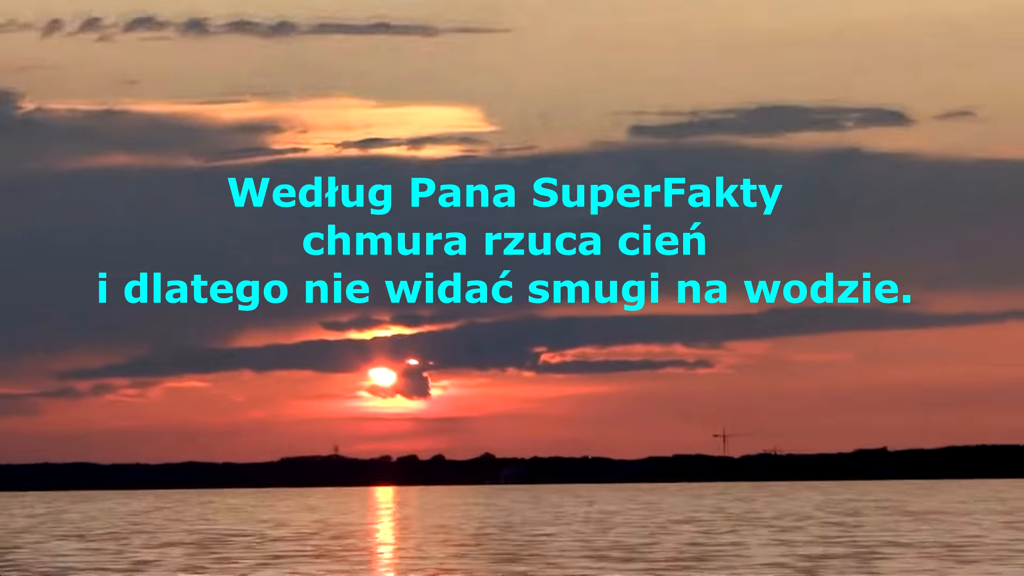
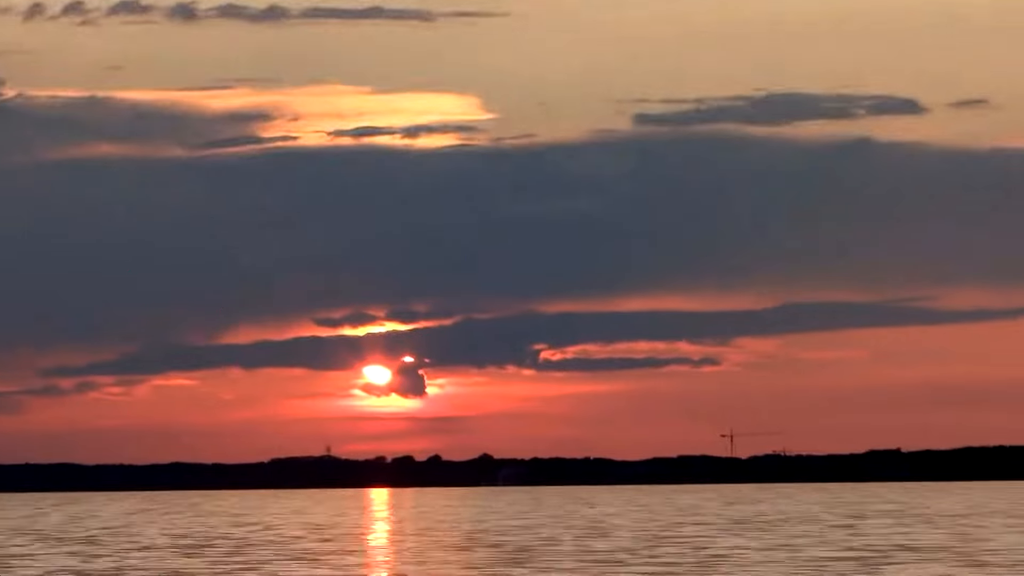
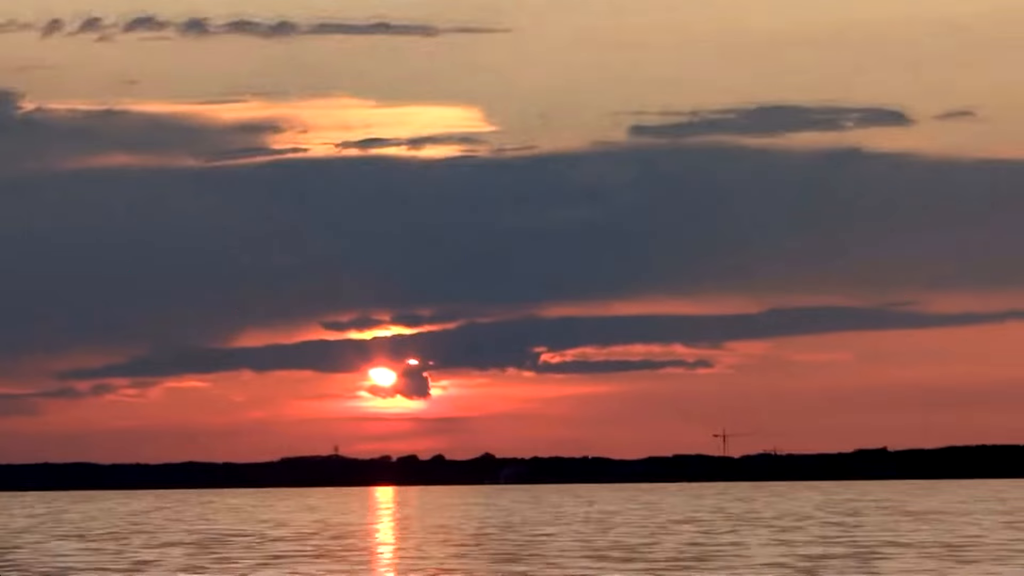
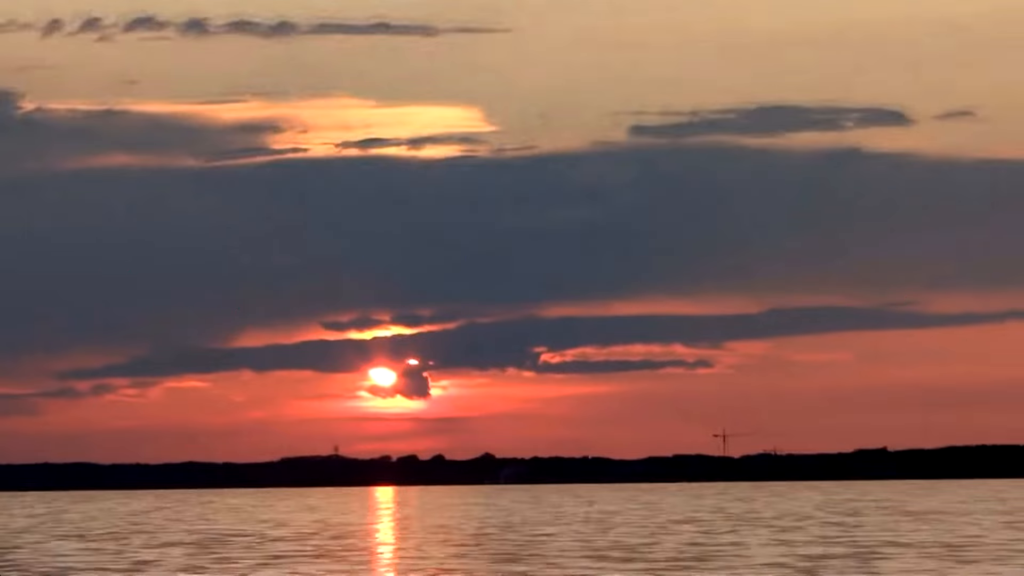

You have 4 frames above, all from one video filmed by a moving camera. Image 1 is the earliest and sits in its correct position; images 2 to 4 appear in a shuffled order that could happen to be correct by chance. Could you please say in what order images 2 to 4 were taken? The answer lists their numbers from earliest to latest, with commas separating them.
4, 3, 2
